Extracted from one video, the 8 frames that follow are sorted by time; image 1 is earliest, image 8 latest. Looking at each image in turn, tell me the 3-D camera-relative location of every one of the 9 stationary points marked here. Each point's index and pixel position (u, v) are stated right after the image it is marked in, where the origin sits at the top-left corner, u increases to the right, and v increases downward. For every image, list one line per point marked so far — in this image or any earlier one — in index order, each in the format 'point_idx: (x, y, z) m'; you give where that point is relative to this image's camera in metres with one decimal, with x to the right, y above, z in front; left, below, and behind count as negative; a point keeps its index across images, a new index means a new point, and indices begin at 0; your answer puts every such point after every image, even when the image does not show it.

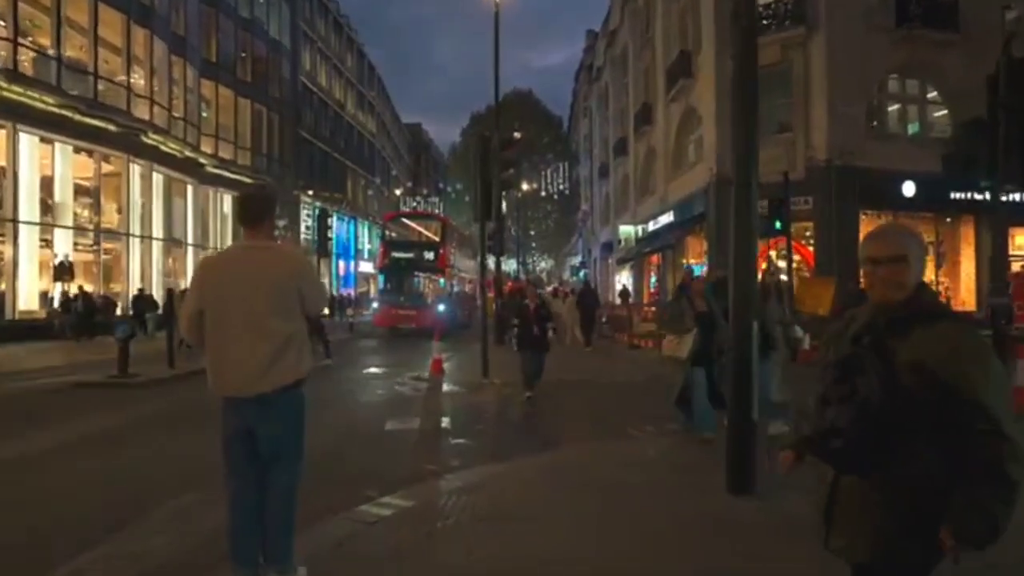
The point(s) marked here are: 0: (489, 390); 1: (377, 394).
0: (-0.3, -1.4, +13.2) m
1: (-1.8, -1.5, +13.6) m
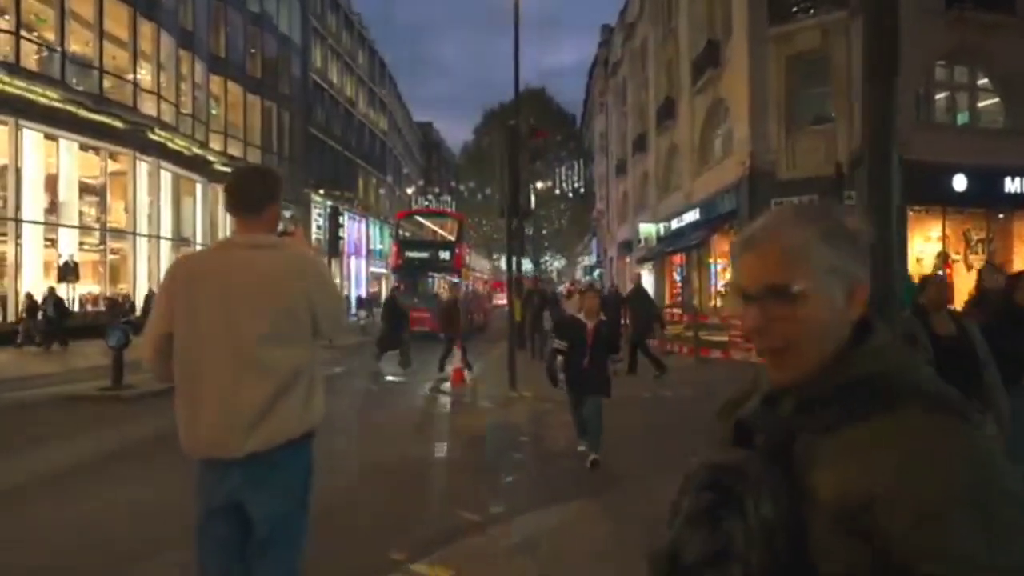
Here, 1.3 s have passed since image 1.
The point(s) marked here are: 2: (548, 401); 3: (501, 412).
0: (+0.1, -1.4, +11.9) m
1: (-1.4, -1.5, +12.2) m
2: (+0.5, -1.4, +12.6) m
3: (-0.1, -1.5, +11.7) m
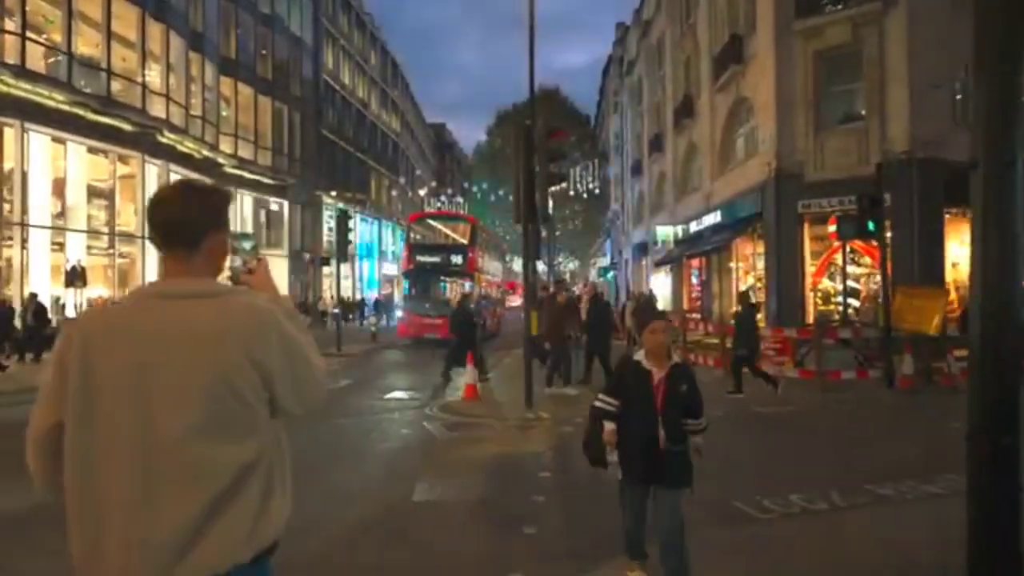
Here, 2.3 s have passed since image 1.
0: (+0.3, -1.6, +10.9) m
1: (-1.2, -1.7, +11.3) m
2: (+0.7, -1.6, +11.6) m
3: (+0.1, -1.6, +10.7) m
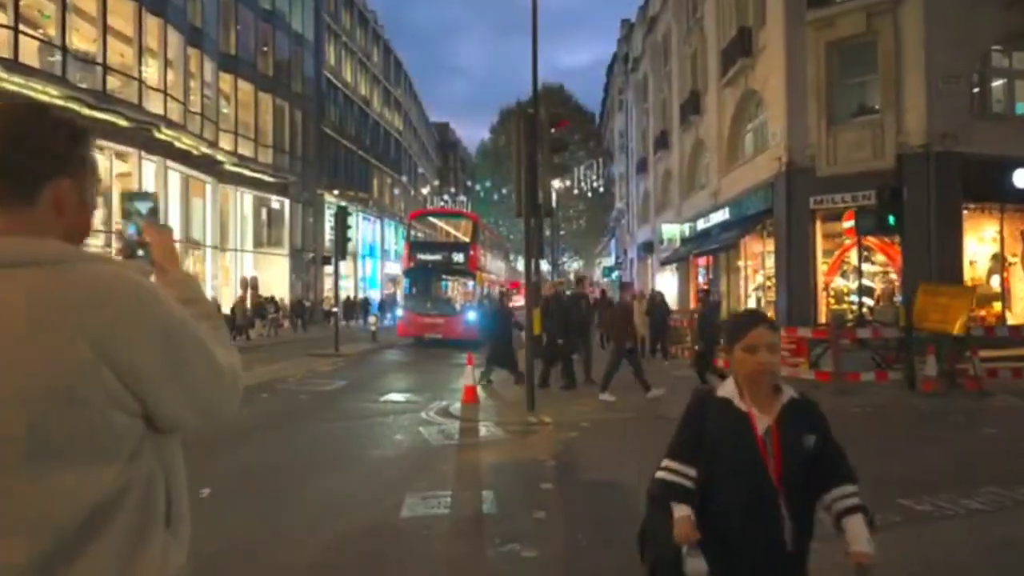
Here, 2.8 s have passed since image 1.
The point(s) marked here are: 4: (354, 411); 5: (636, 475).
0: (+0.3, -1.5, +10.2) m
1: (-1.2, -1.6, +10.6) m
2: (+0.7, -1.5, +10.9) m
3: (+0.1, -1.6, +10.0) m
4: (-2.2, -1.7, +14.0) m
5: (+1.1, -1.7, +8.9) m
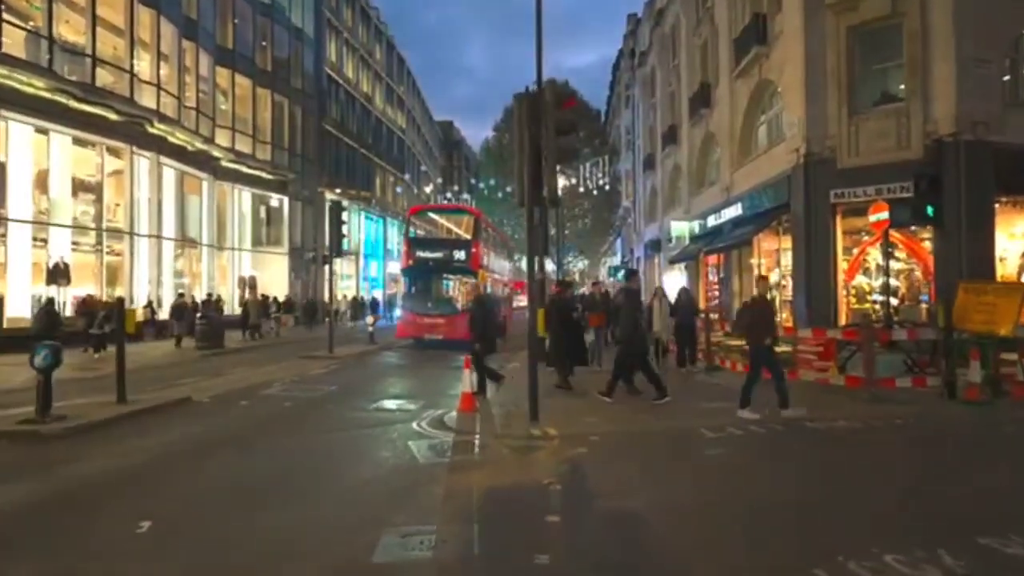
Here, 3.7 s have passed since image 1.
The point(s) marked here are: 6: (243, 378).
0: (+0.3, -1.5, +9.0) m
1: (-1.2, -1.6, +9.4) m
2: (+0.7, -1.5, +9.7) m
3: (+0.1, -1.5, +8.8) m
4: (-2.2, -1.7, +12.8) m
5: (+1.1, -1.6, +7.7) m
6: (-4.6, -1.5, +17.4) m
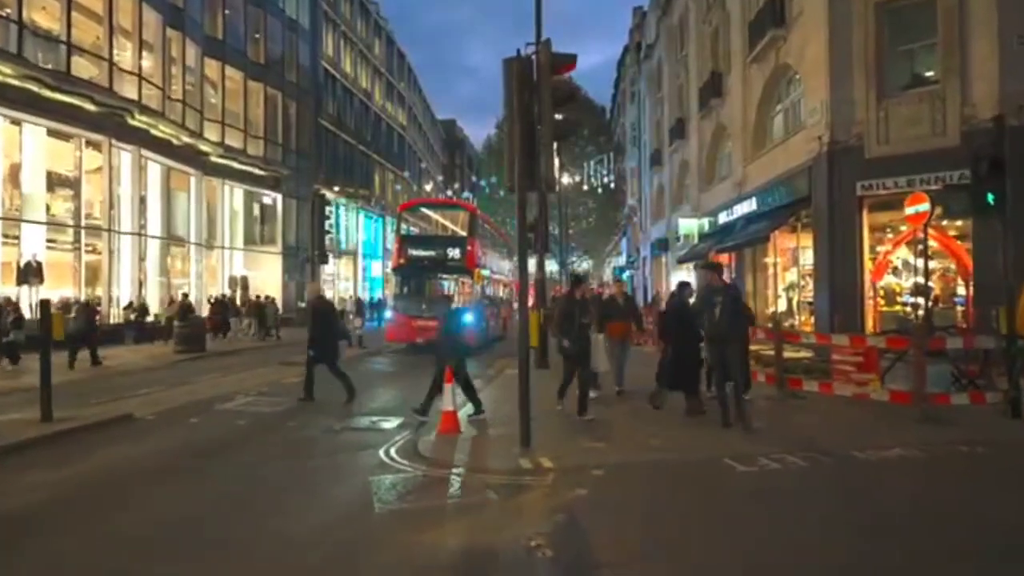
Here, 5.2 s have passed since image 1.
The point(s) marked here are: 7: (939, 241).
0: (+0.2, -1.5, +7.2) m
1: (-1.3, -1.6, +7.6) m
2: (+0.6, -1.5, +7.9) m
3: (0.0, -1.5, +7.0) m
4: (-2.3, -1.7, +11.0) m
5: (+1.0, -1.6, +5.9) m
6: (-4.7, -1.5, +15.6) m
7: (+8.2, +0.9, +19.4) m
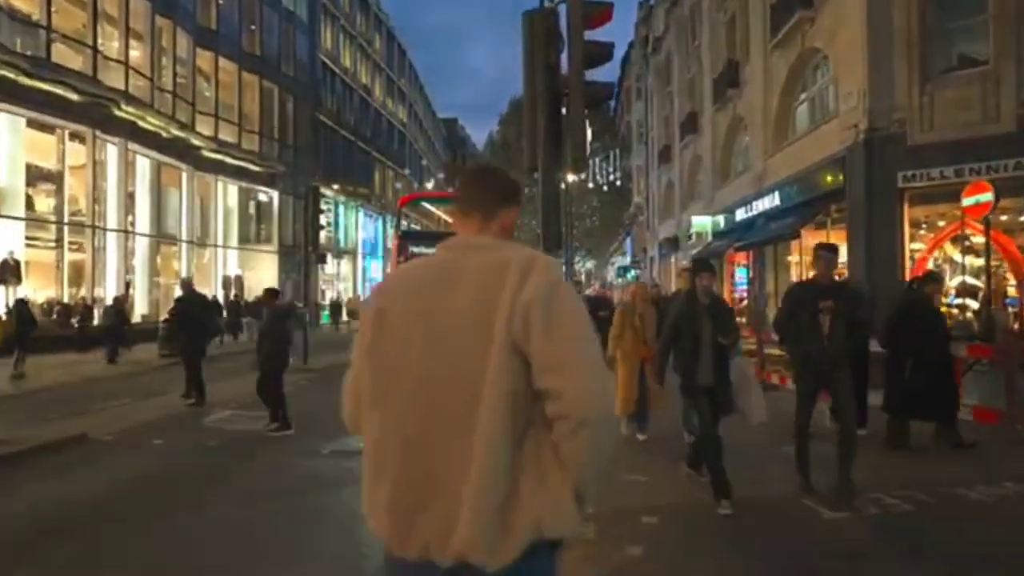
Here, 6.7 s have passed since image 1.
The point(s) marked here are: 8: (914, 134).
0: (+0.4, -1.5, +5.5) m
1: (-1.1, -1.6, +5.9) m
2: (+0.8, -1.5, +6.2) m
3: (+0.2, -1.5, +5.3) m
4: (-2.1, -1.7, +9.4) m
5: (+1.2, -1.6, +4.2) m
6: (-4.5, -1.5, +13.9) m
7: (+8.3, +0.9, +17.7) m
8: (+7.2, +2.8, +18.0) m
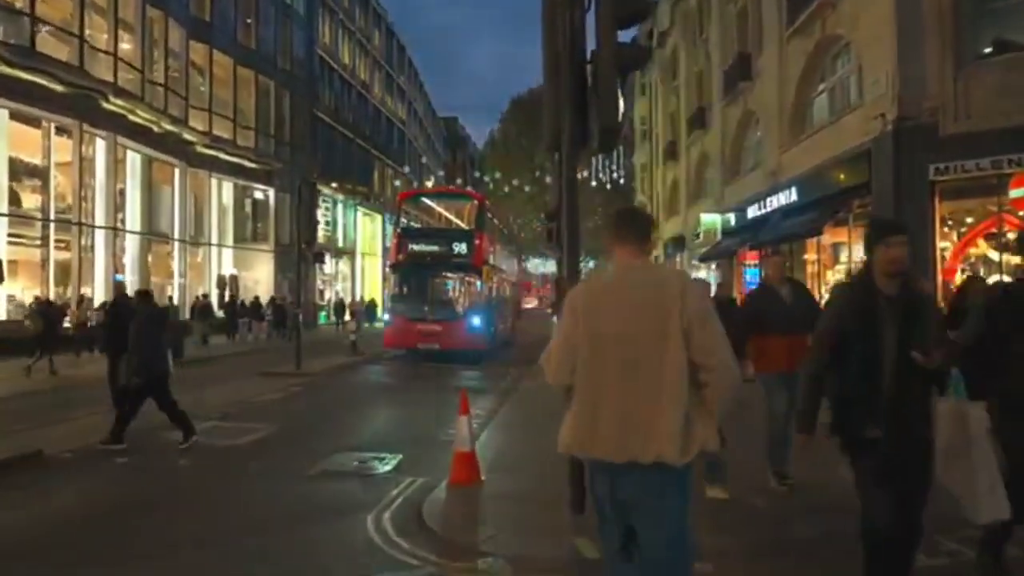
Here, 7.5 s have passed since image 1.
0: (+0.5, -1.5, +4.4) m
1: (-1.0, -1.6, +4.8) m
2: (+0.9, -1.5, +5.0) m
3: (+0.3, -1.5, +4.2) m
4: (-2.0, -1.6, +8.2) m
5: (+1.3, -1.6, +3.1) m
6: (-4.4, -1.5, +12.7) m
7: (+8.5, +0.9, +16.5) m
8: (+7.3, +2.8, +16.9) m
